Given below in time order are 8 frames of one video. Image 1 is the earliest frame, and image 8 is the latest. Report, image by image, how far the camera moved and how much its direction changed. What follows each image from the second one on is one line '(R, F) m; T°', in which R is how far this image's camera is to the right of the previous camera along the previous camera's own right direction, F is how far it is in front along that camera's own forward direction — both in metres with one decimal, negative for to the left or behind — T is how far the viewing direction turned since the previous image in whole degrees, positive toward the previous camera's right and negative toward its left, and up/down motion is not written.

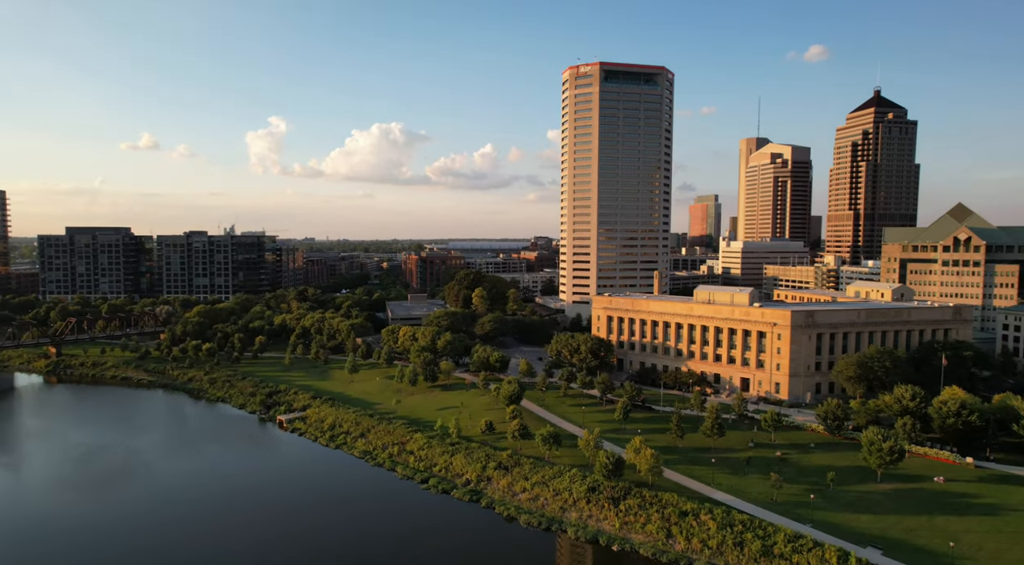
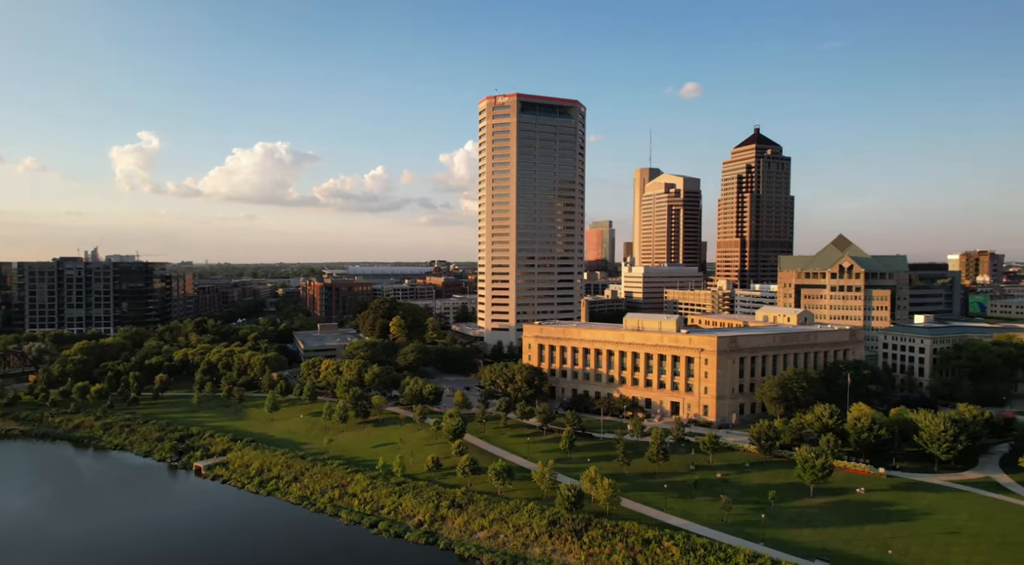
(-9.6, +0.6) m; +11°
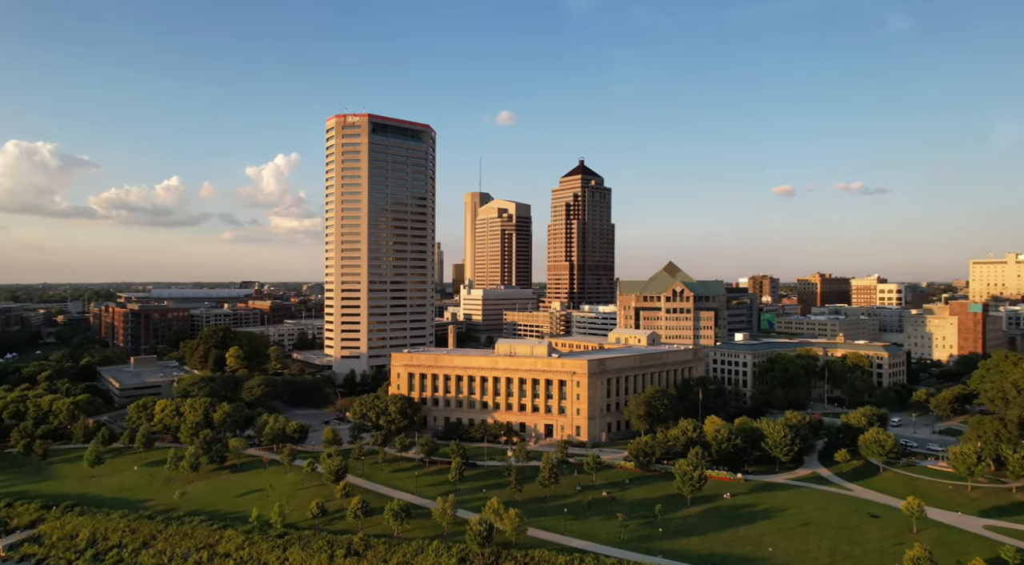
(-13.1, +3.0) m; +18°
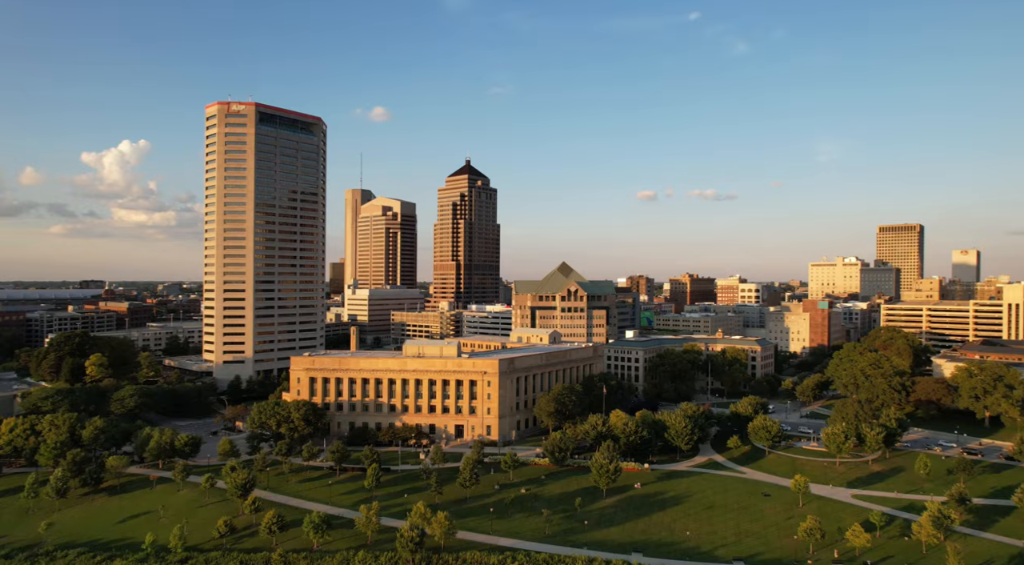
(-8.3, +1.5) m; +12°
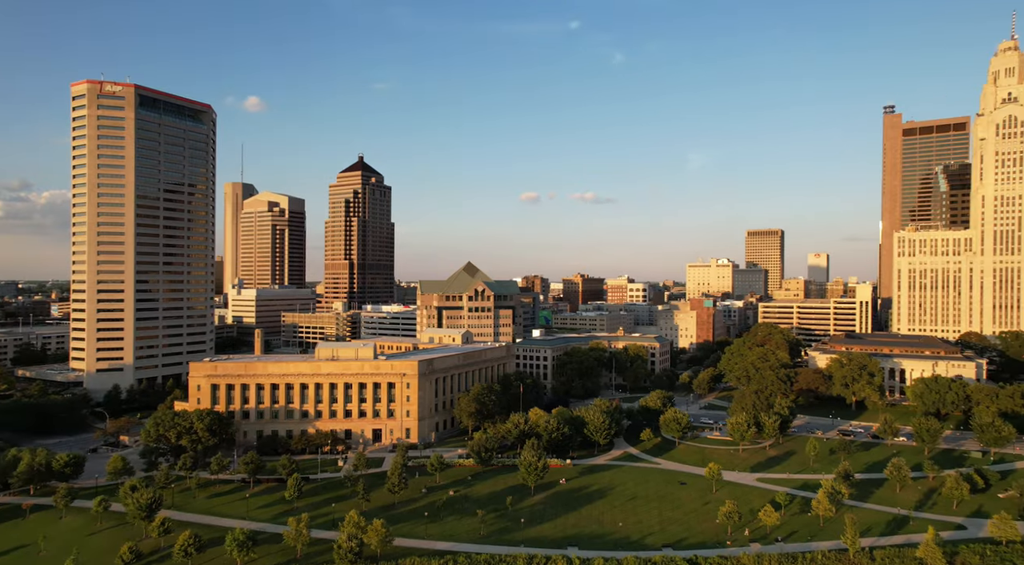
(-8.5, +1.0) m; +12°
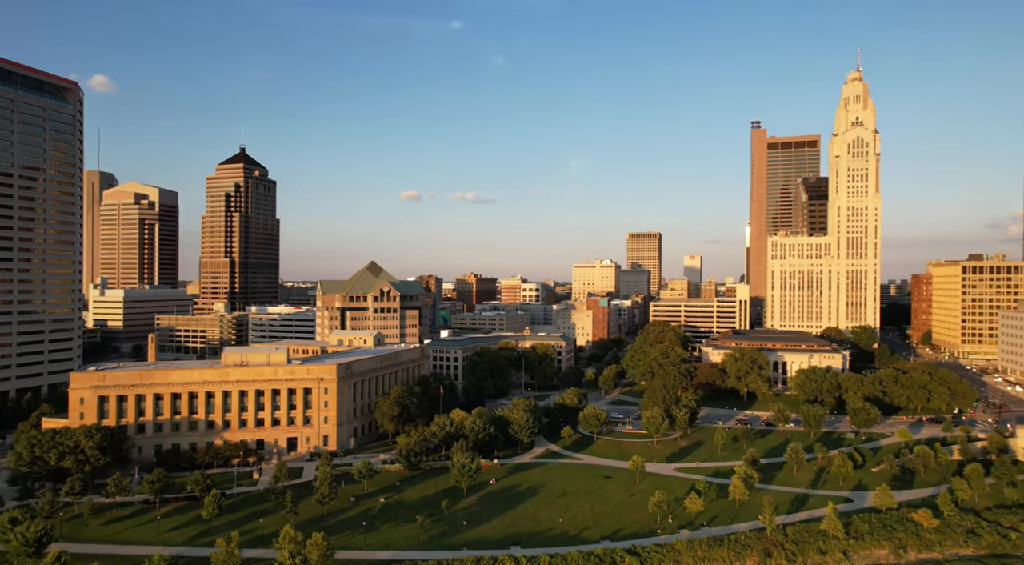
(-10.1, +1.6) m; +12°
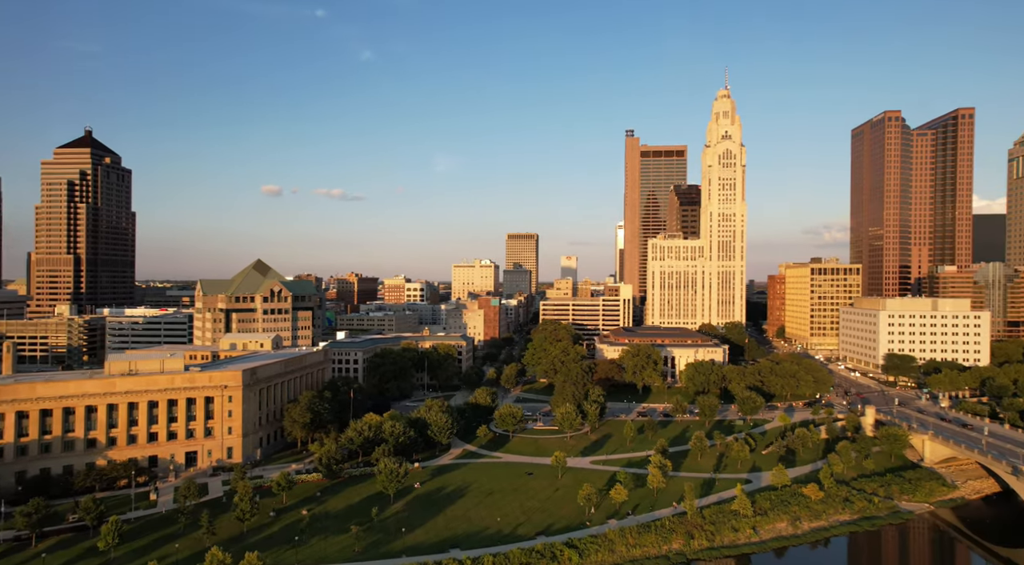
(-11.3, +2.3) m; +14°
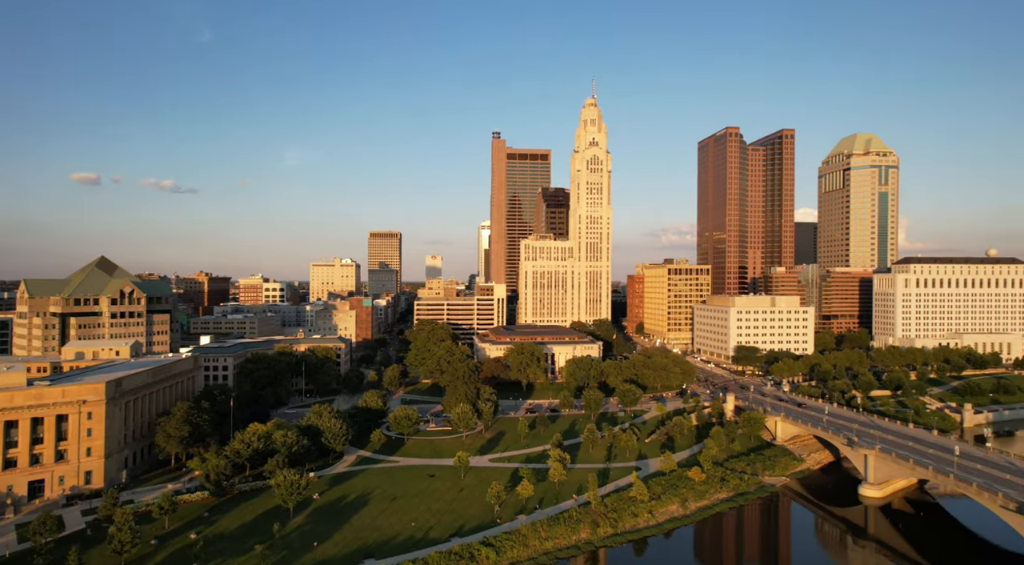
(-9.4, +2.6) m; +14°
